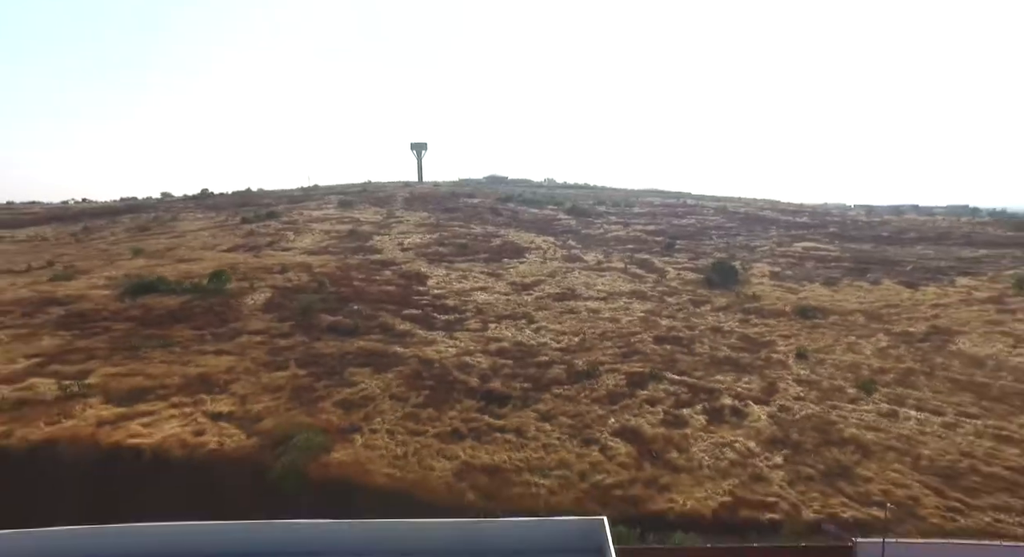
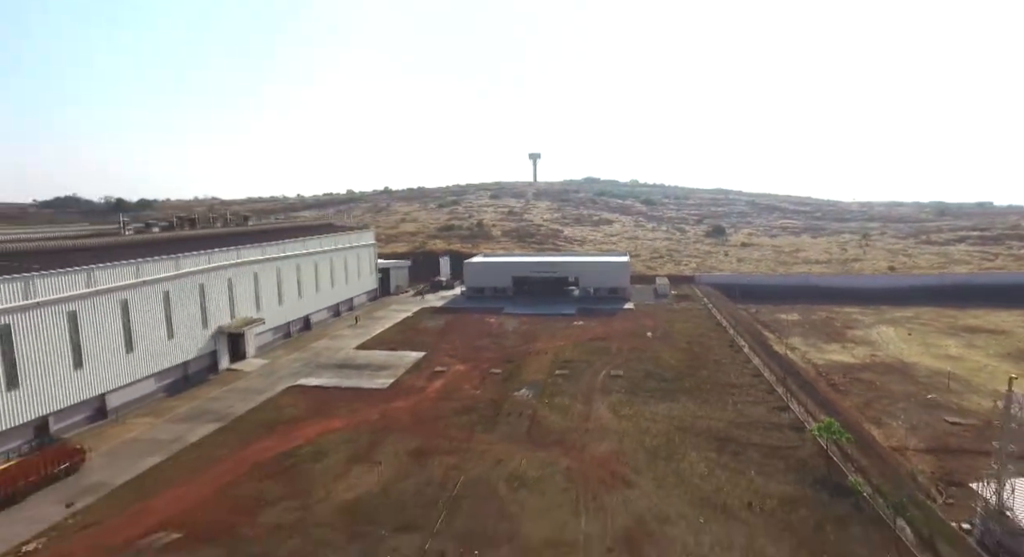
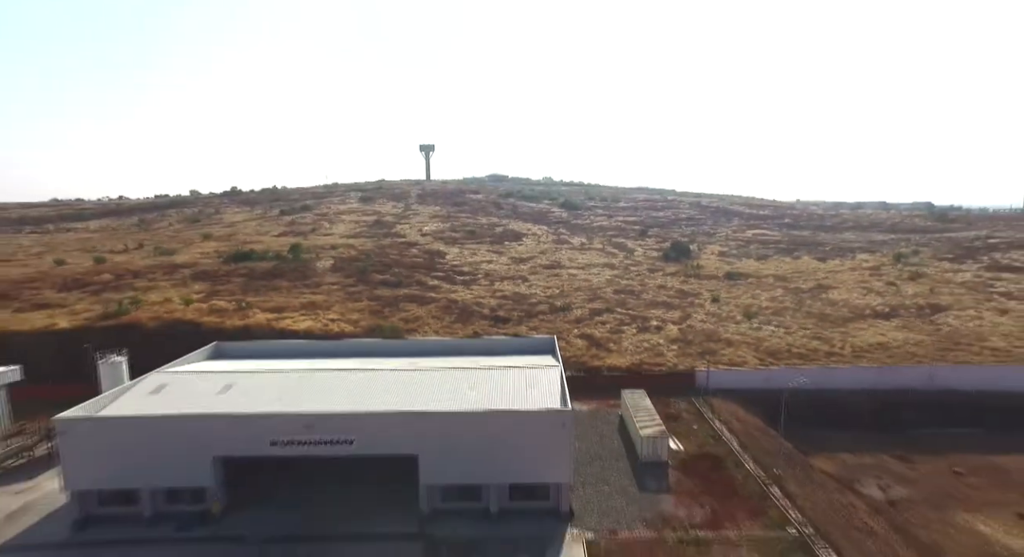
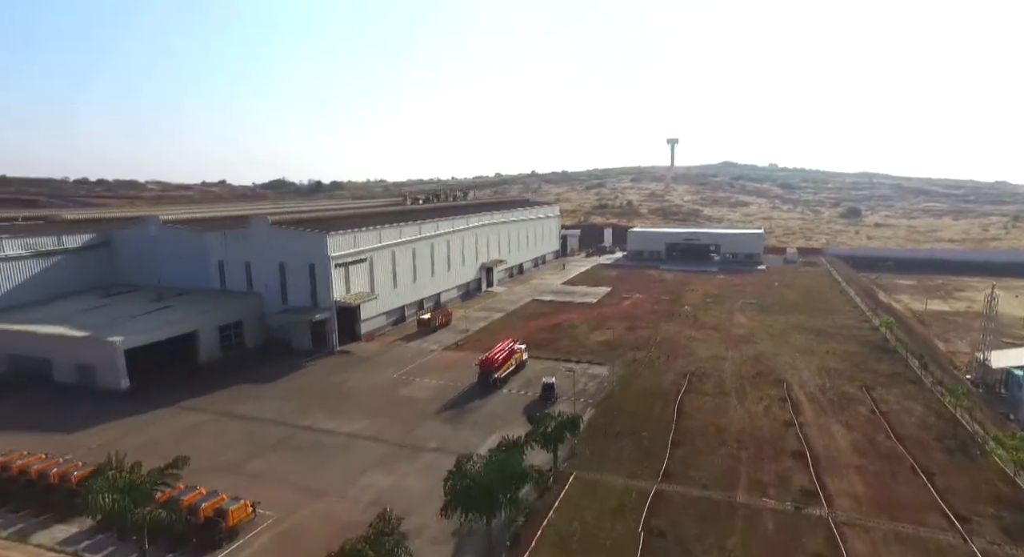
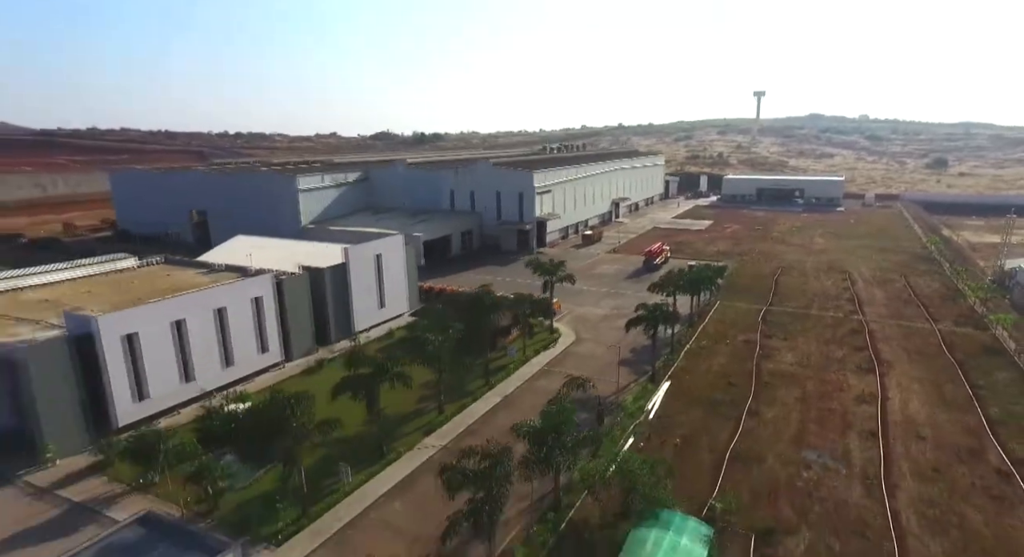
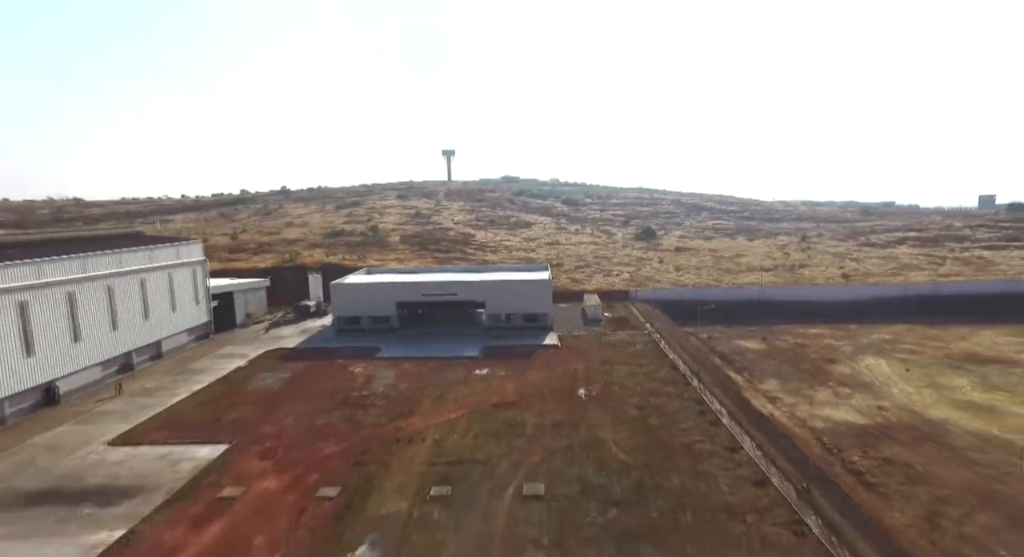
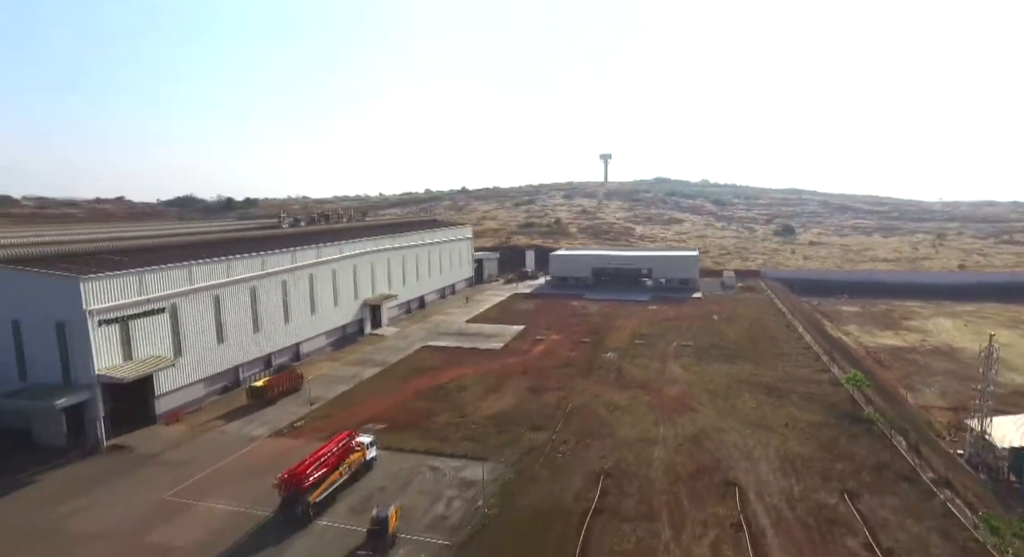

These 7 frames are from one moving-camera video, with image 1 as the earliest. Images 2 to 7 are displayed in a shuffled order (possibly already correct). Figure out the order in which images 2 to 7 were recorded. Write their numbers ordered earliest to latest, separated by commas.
3, 6, 2, 7, 4, 5
